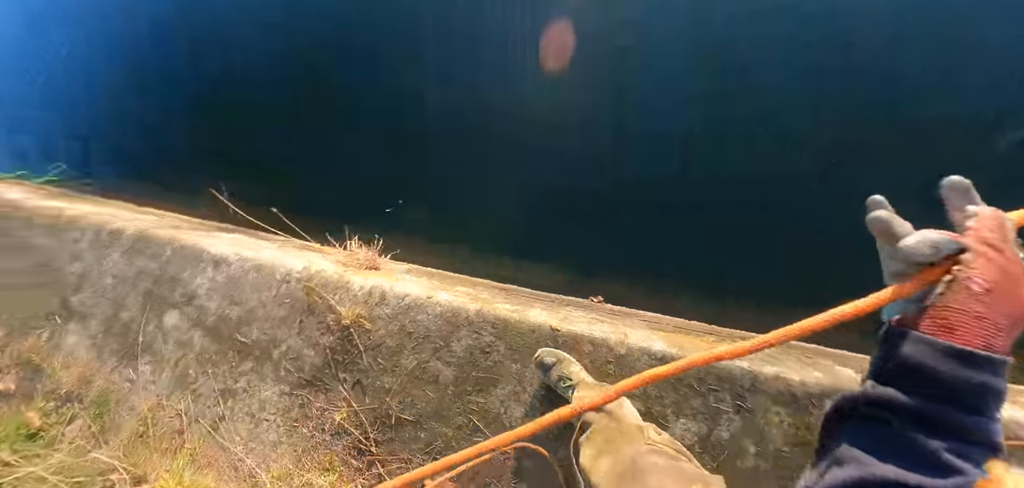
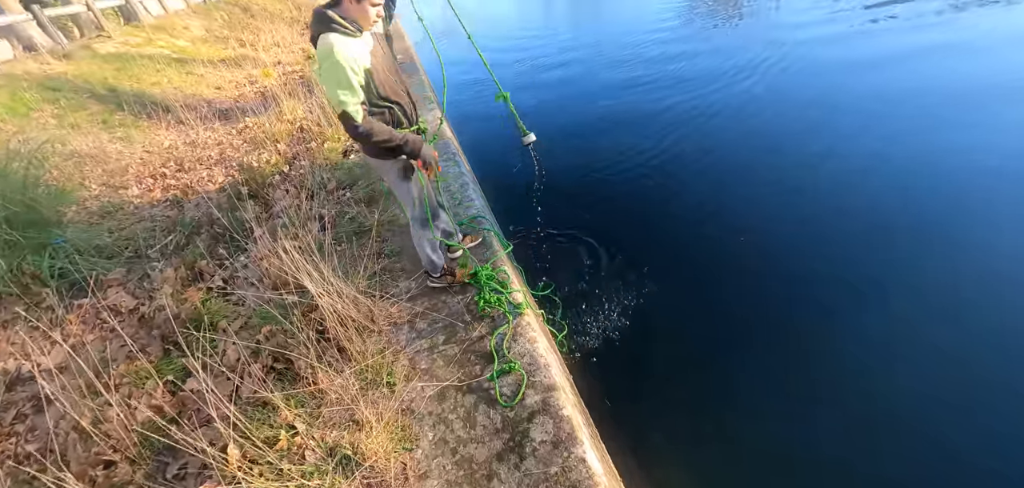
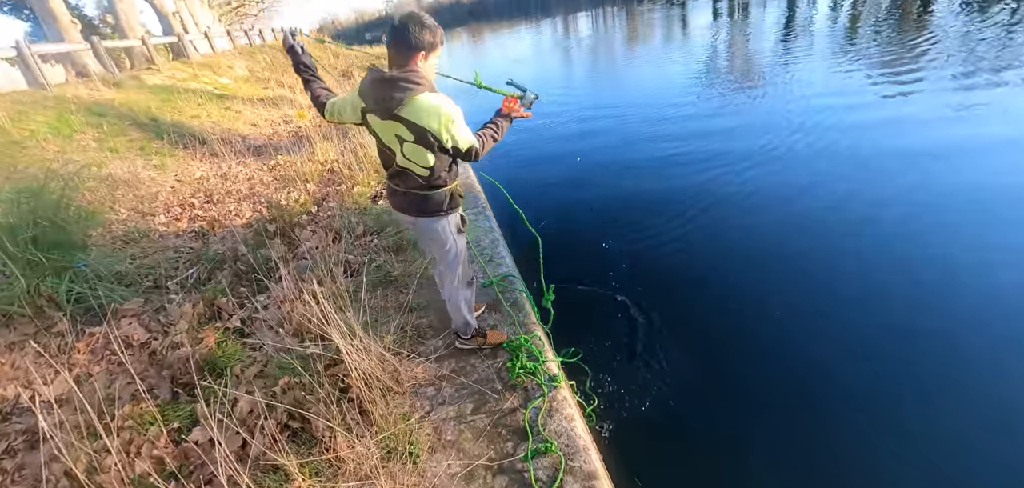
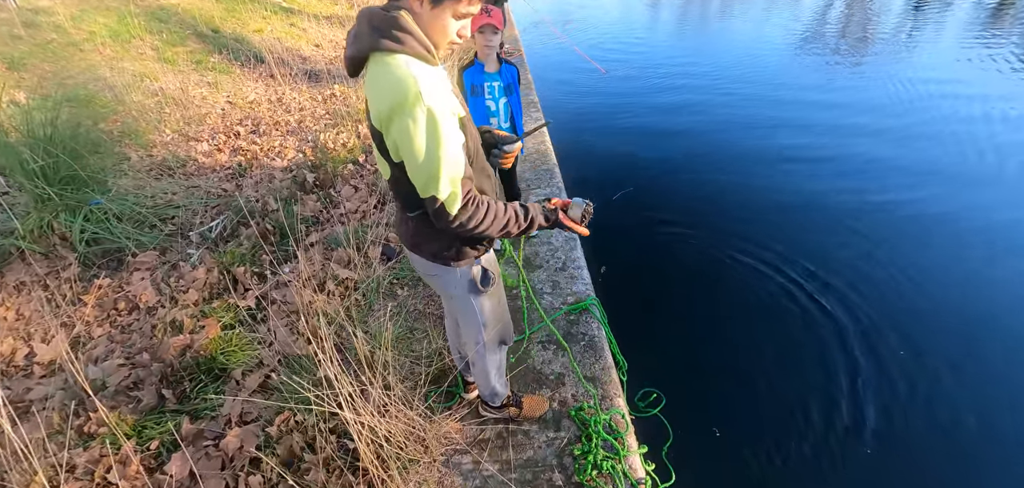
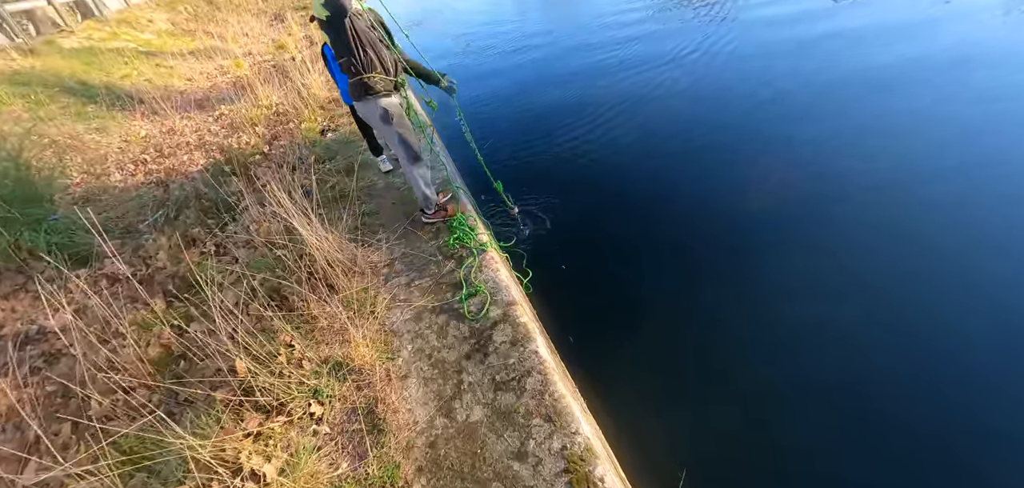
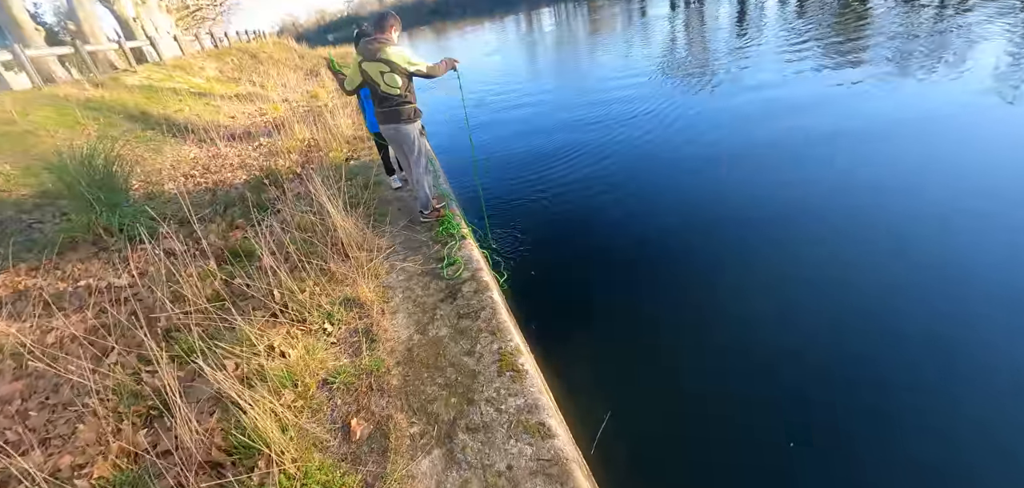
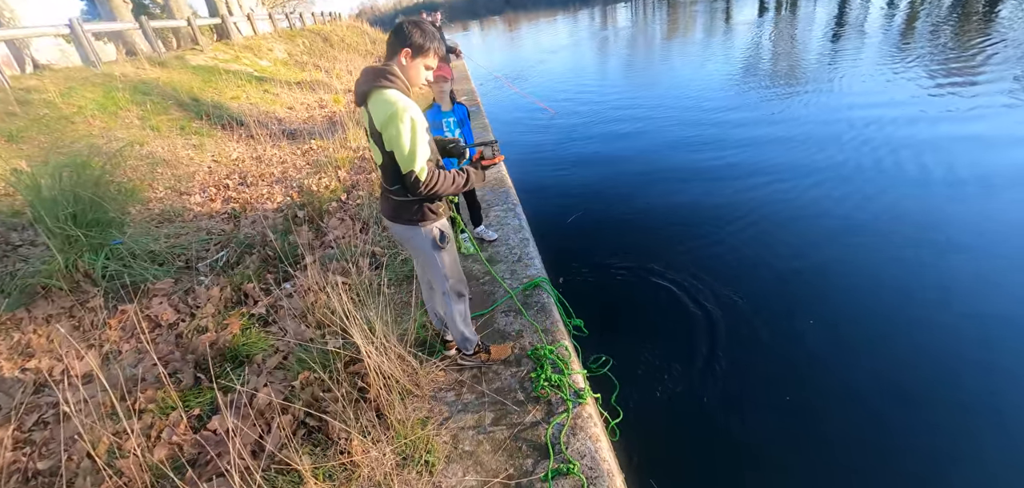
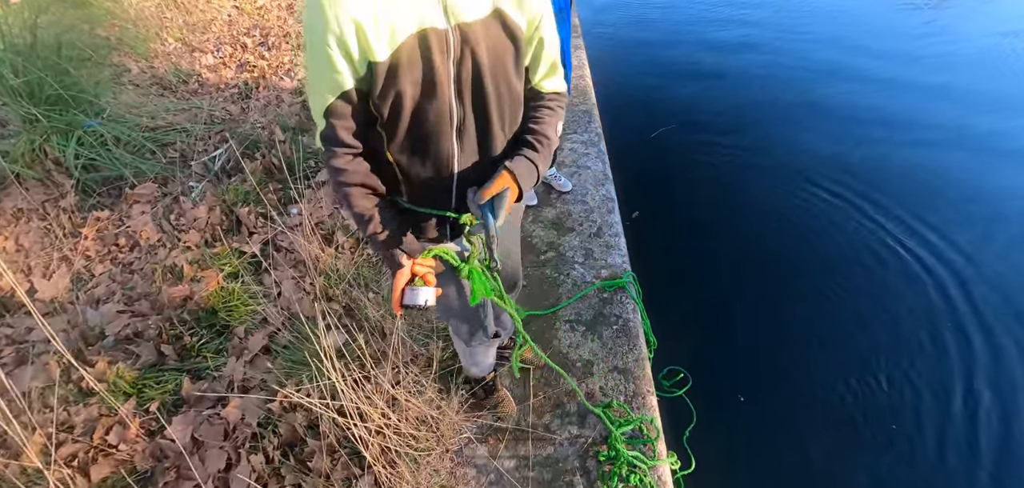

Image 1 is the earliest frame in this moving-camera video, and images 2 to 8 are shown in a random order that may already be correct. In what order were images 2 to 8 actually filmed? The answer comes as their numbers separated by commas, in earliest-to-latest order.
6, 5, 2, 3, 7, 4, 8
